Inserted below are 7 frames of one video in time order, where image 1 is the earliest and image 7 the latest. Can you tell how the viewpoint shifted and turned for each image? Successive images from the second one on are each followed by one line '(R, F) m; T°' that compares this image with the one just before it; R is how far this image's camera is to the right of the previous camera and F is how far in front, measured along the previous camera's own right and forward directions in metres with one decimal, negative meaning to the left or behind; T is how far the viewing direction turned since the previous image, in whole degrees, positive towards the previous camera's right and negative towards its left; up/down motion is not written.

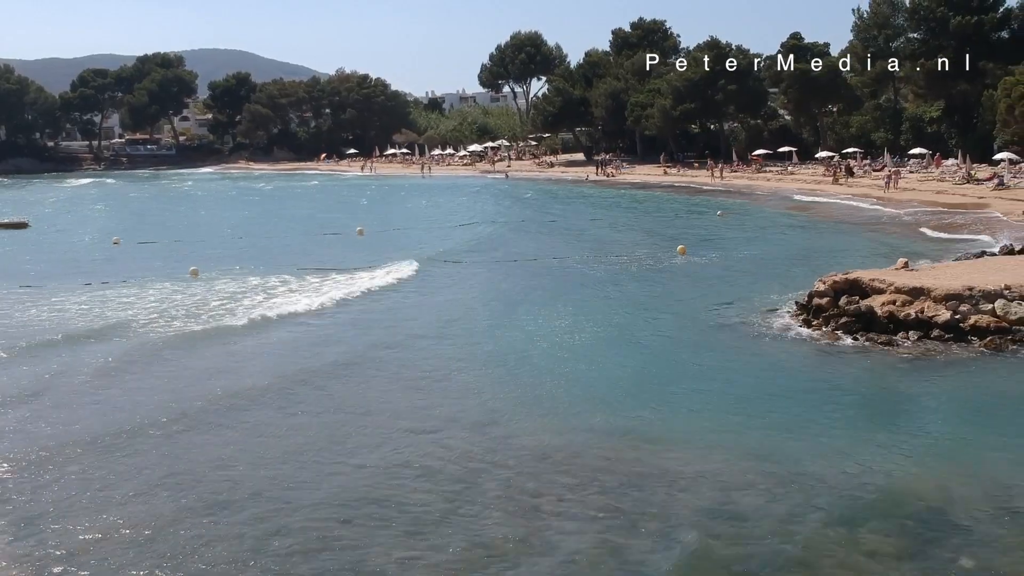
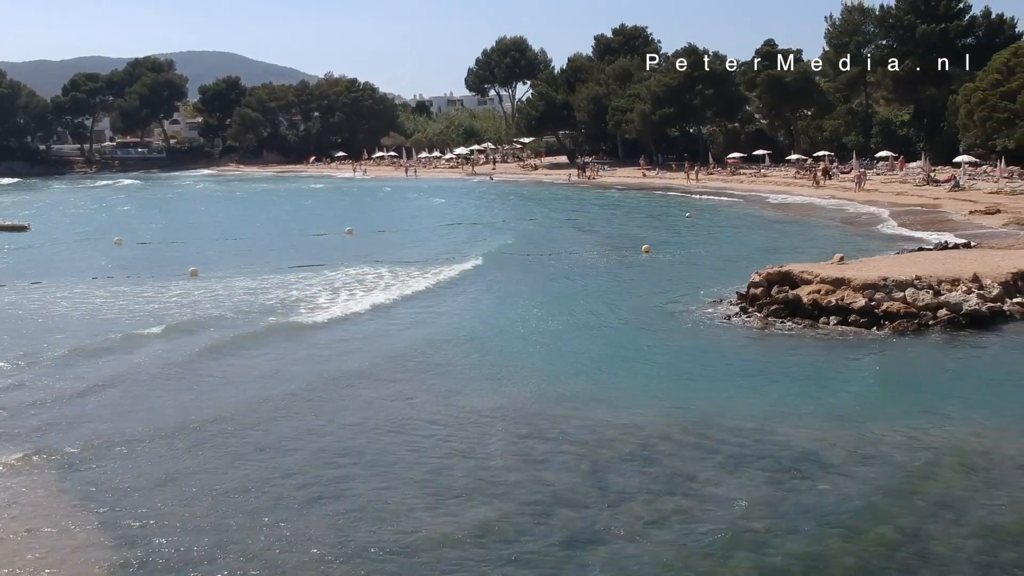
(+0.5, -2.2) m; +1°
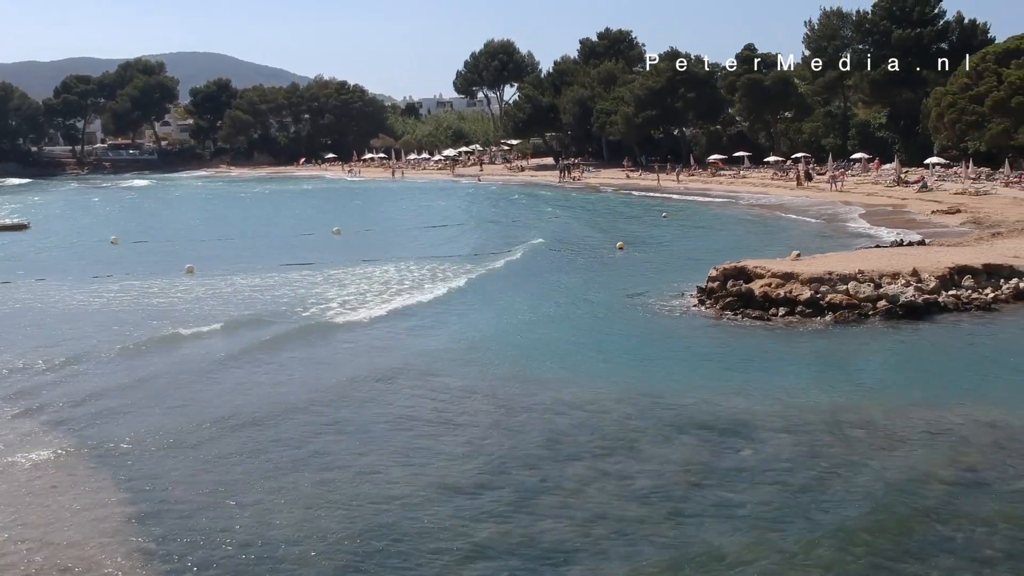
(+0.4, -1.6) m; +1°
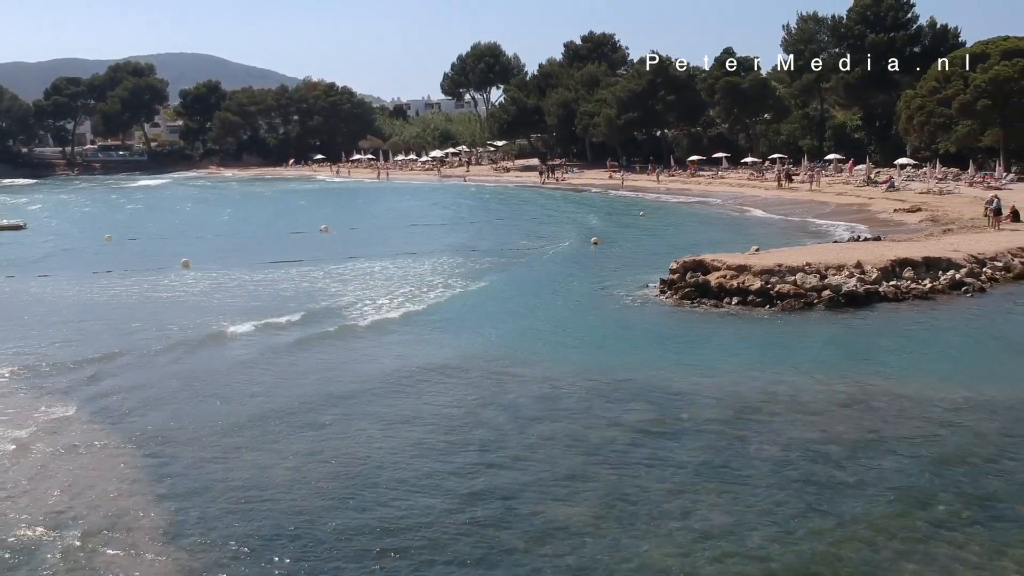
(+0.4, -1.7) m; +1°
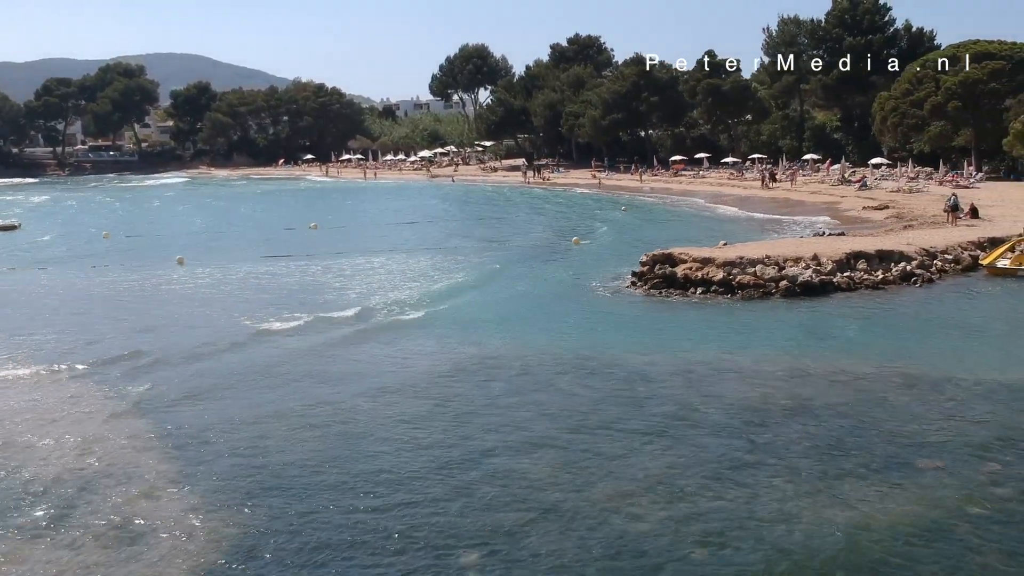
(+0.3, -1.6) m; +1°
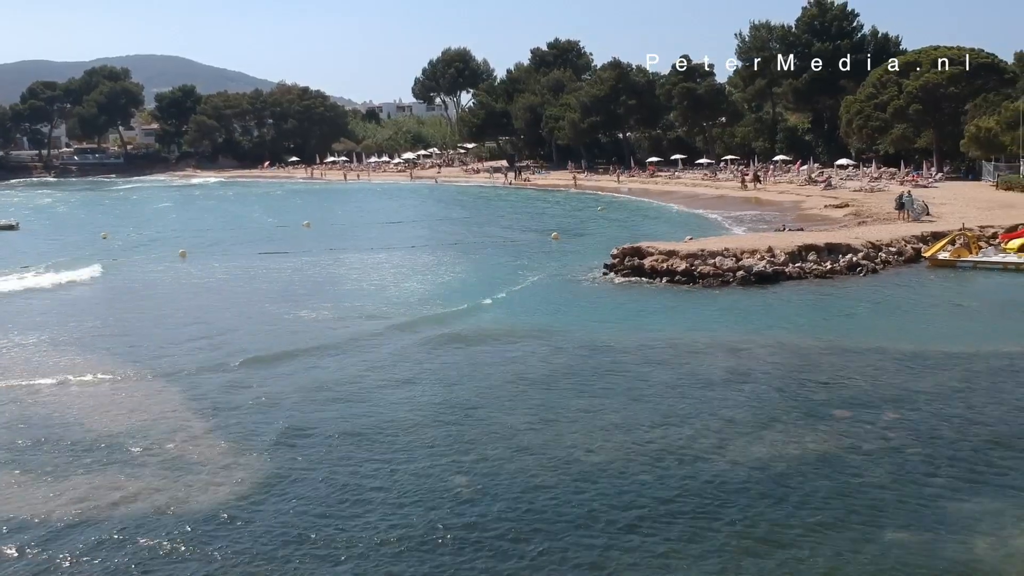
(0.0, -2.4) m; +1°
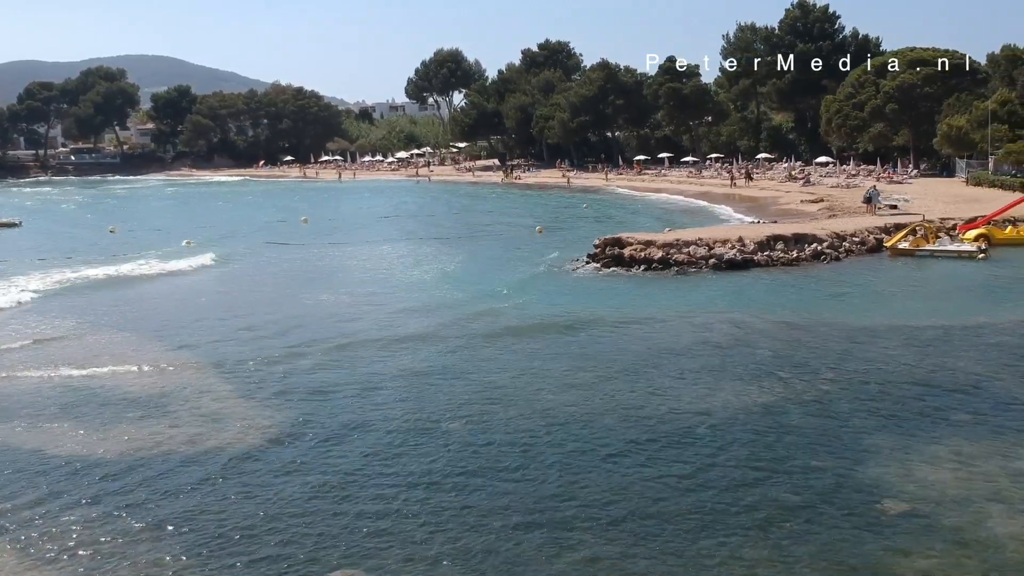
(+0.1, -2.1) m; 0°
